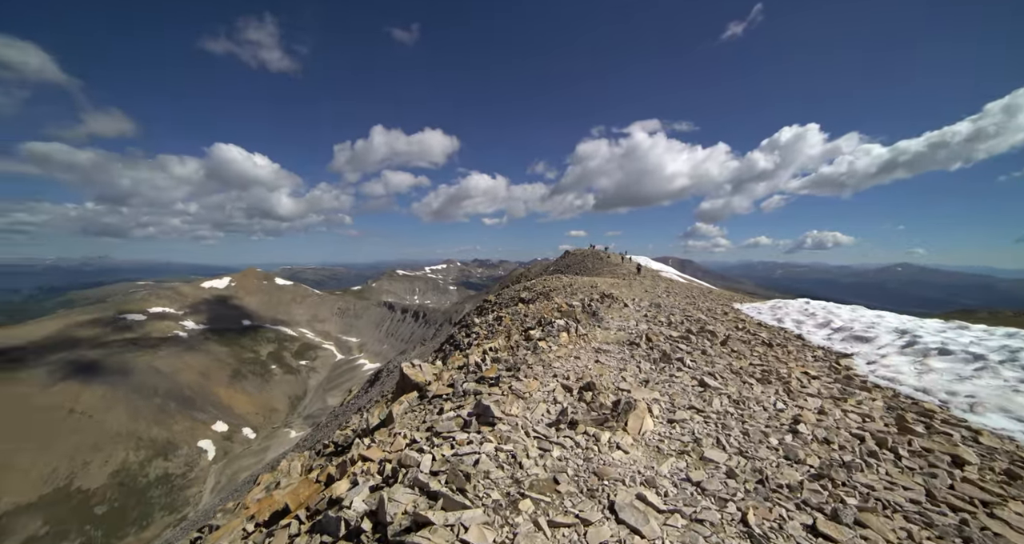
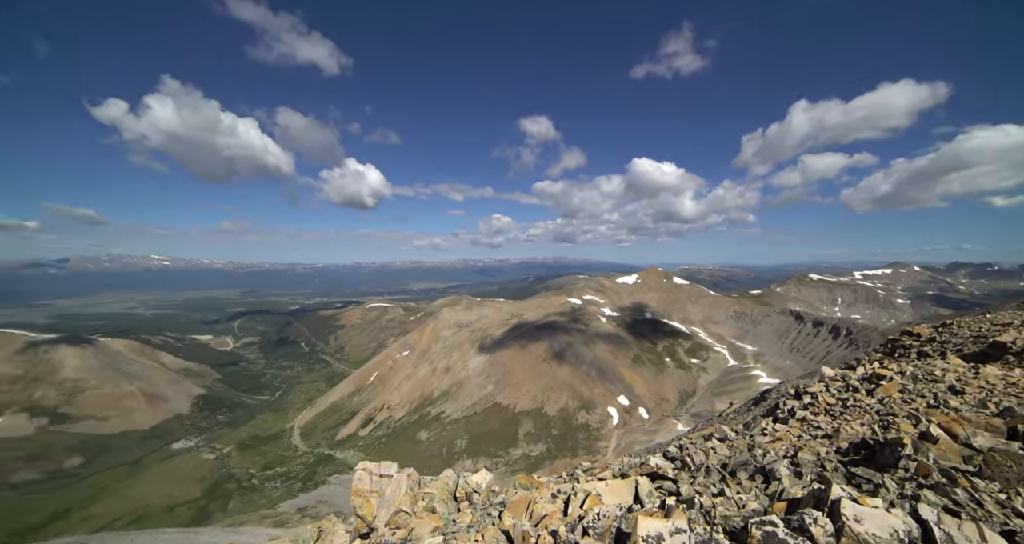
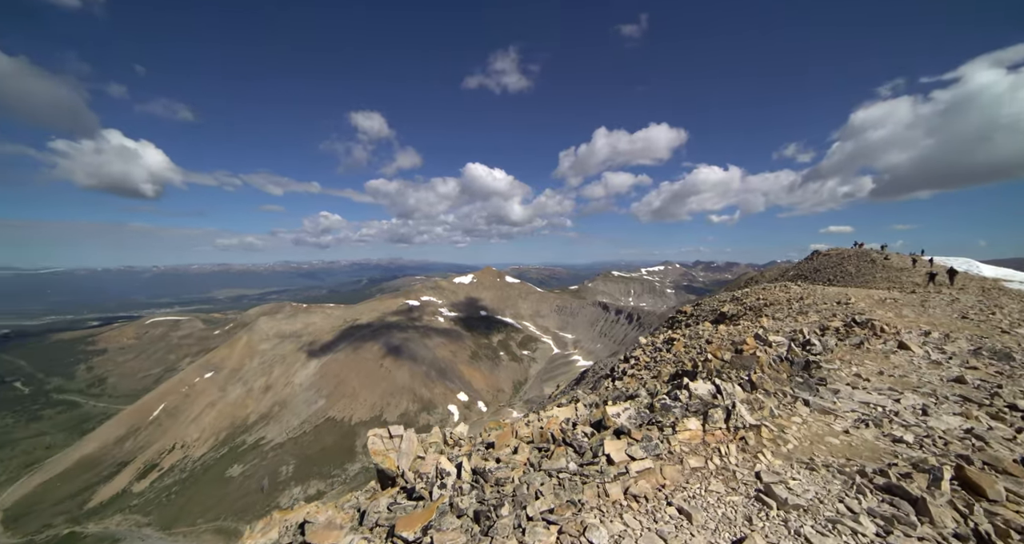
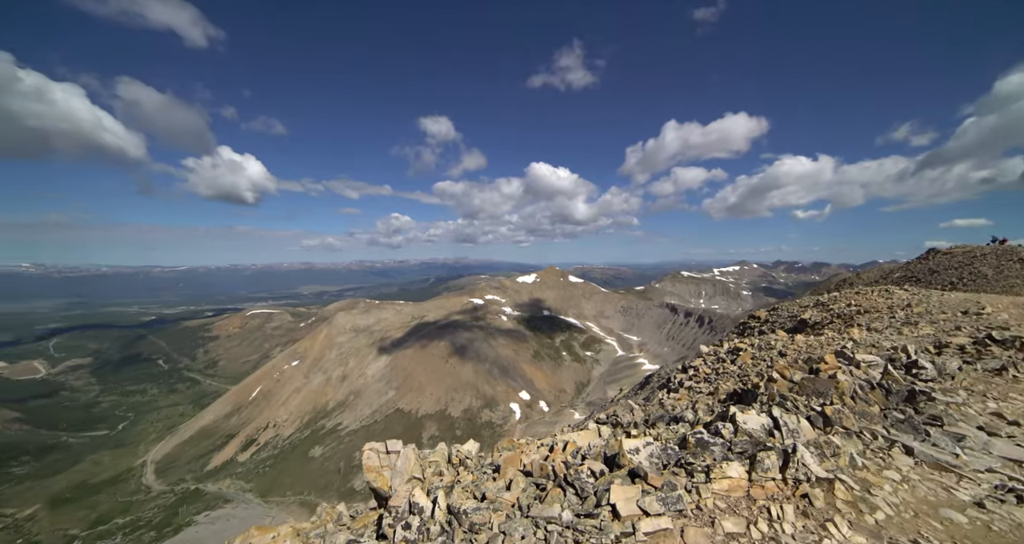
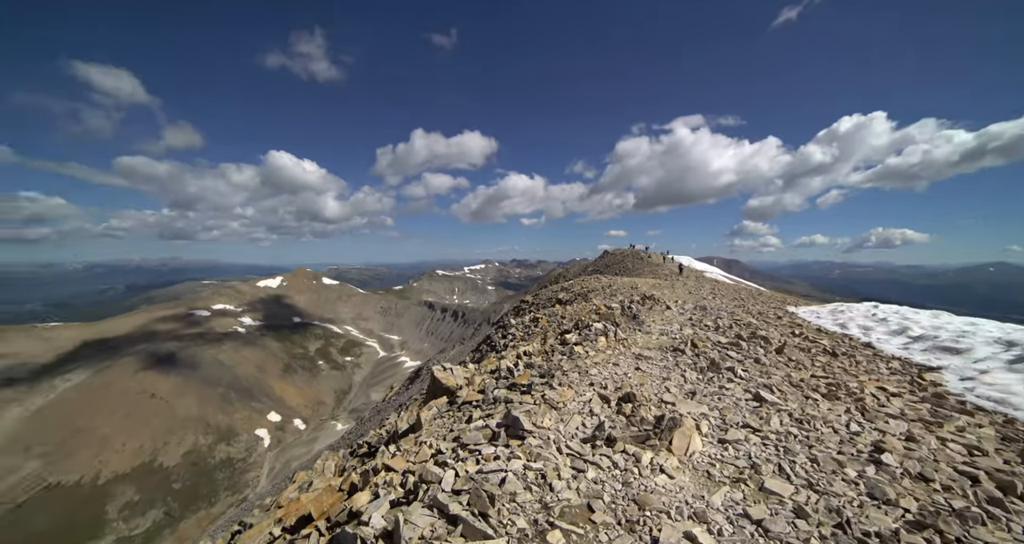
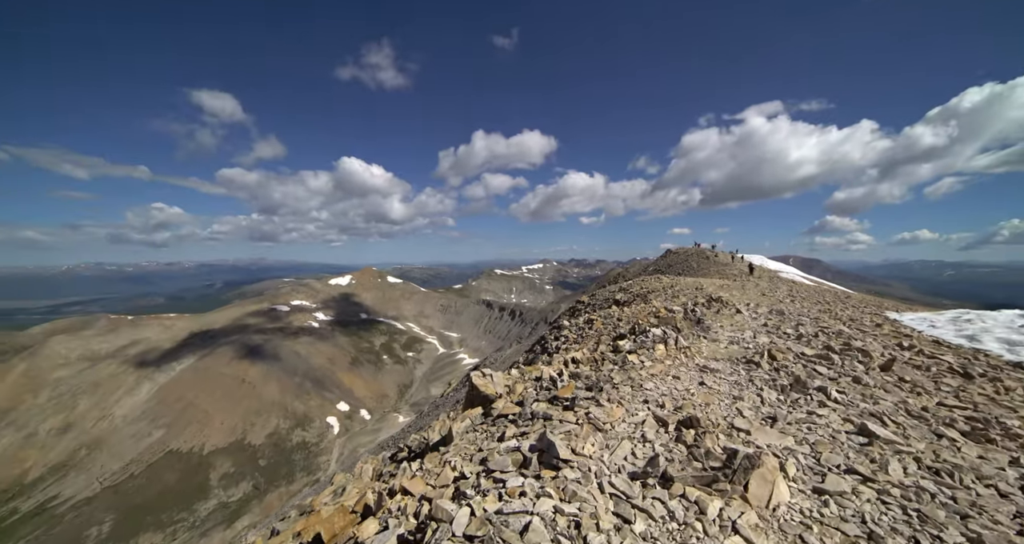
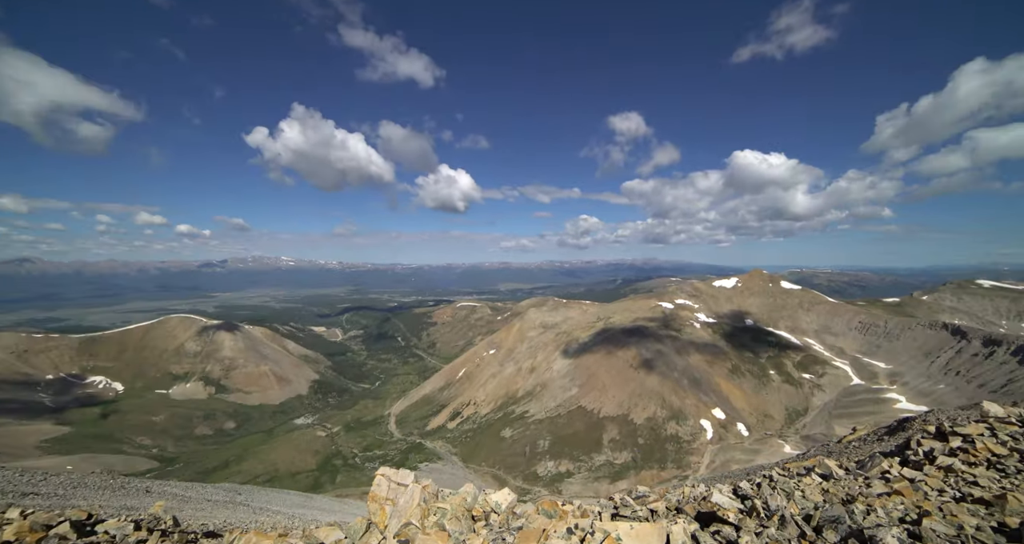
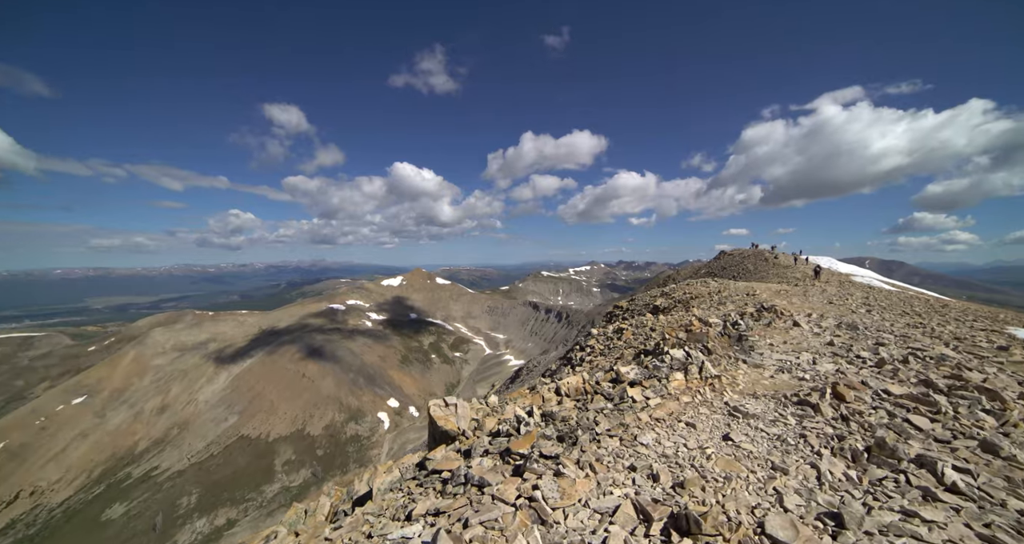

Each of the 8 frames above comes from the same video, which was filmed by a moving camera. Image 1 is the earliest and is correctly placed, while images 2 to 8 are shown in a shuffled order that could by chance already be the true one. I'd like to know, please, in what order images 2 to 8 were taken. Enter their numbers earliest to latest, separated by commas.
5, 6, 8, 3, 4, 2, 7
